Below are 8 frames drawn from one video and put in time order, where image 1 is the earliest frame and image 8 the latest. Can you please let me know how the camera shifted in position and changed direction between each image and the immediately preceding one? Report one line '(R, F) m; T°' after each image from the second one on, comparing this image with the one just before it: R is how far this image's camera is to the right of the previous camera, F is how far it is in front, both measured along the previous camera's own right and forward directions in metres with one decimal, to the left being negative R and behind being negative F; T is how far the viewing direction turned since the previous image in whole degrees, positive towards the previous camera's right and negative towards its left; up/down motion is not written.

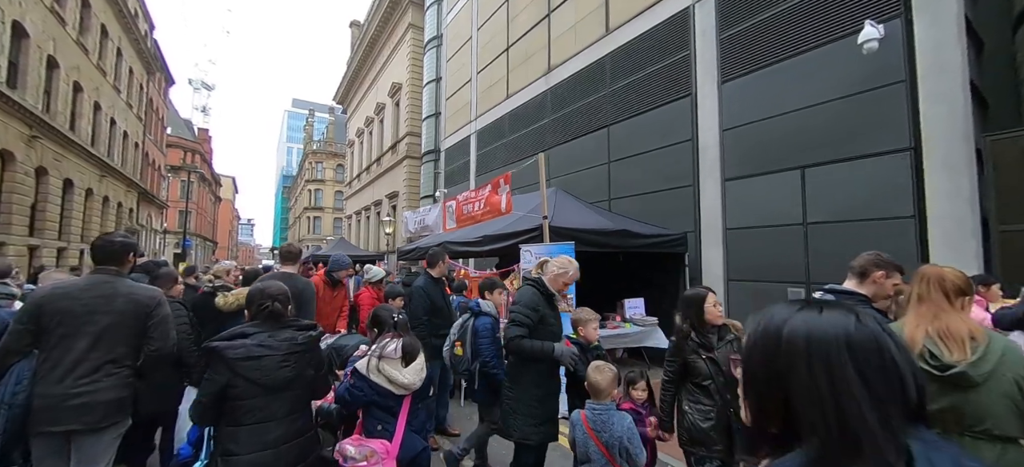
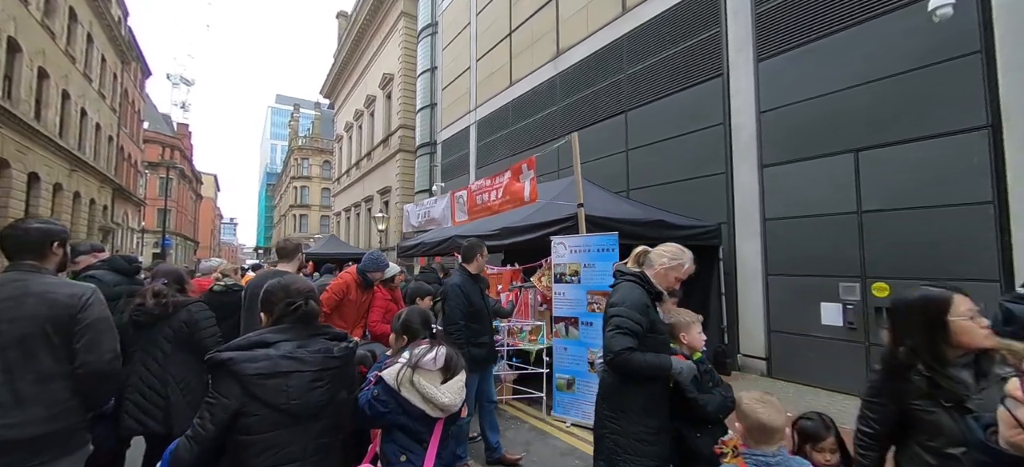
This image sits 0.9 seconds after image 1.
(-0.5, +0.7) m; +2°
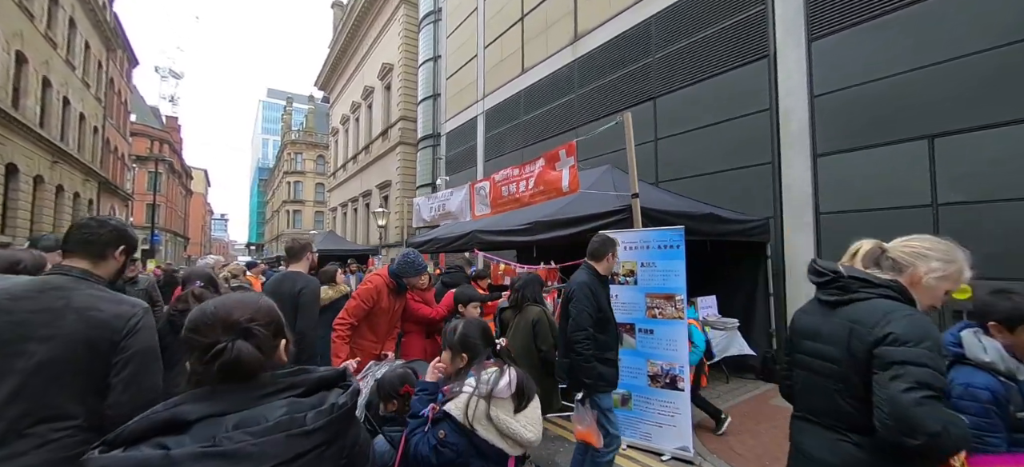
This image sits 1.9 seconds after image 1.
(-0.6, +0.6) m; +1°
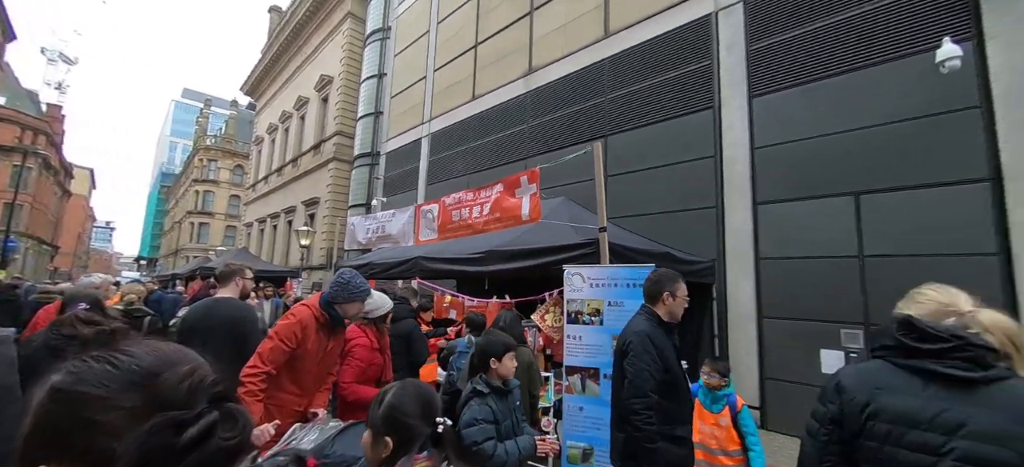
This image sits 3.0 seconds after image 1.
(-0.2, +0.5) m; +9°
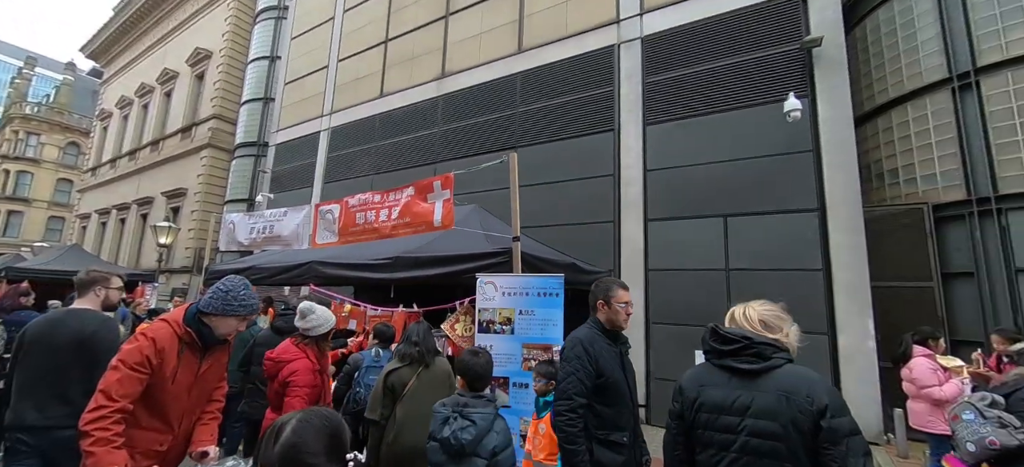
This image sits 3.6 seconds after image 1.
(-0.1, +0.1) m; +14°
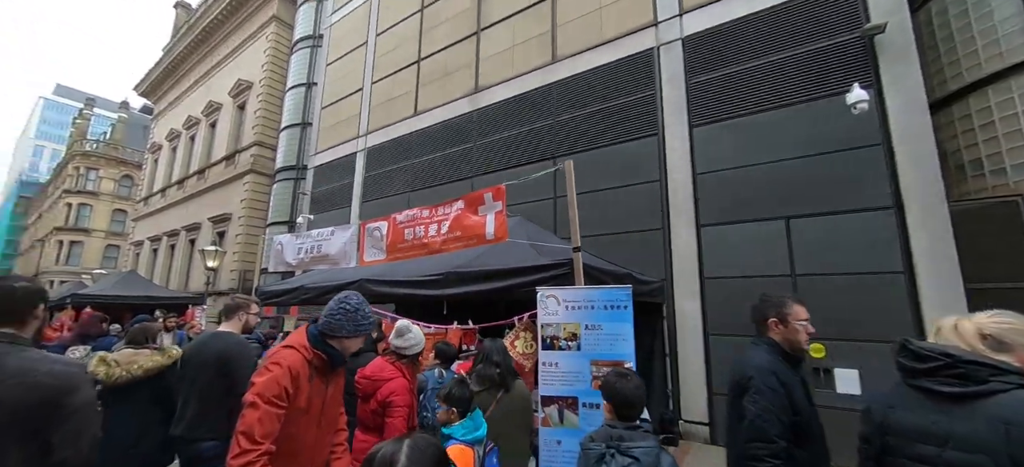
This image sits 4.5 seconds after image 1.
(-0.3, +0.2) m; -4°
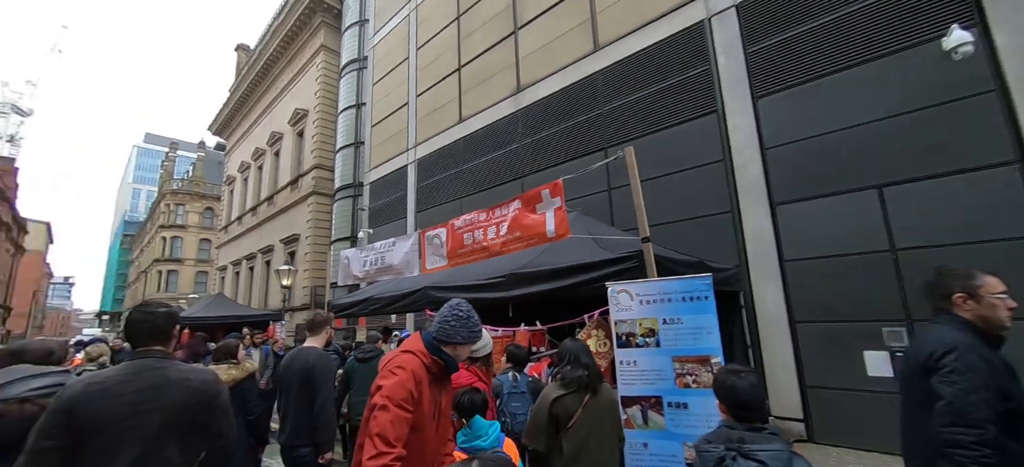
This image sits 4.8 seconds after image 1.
(-0.1, +0.1) m; -7°
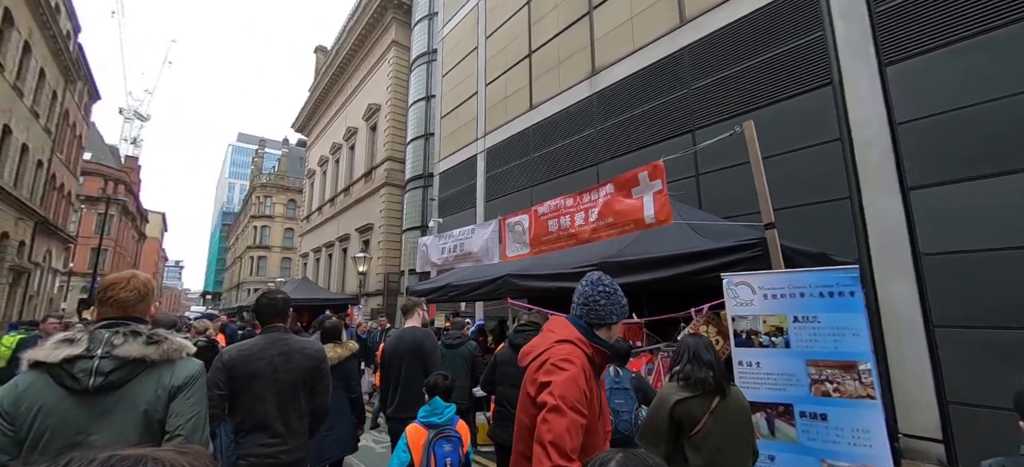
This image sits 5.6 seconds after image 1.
(-0.4, +0.2) m; -8°
